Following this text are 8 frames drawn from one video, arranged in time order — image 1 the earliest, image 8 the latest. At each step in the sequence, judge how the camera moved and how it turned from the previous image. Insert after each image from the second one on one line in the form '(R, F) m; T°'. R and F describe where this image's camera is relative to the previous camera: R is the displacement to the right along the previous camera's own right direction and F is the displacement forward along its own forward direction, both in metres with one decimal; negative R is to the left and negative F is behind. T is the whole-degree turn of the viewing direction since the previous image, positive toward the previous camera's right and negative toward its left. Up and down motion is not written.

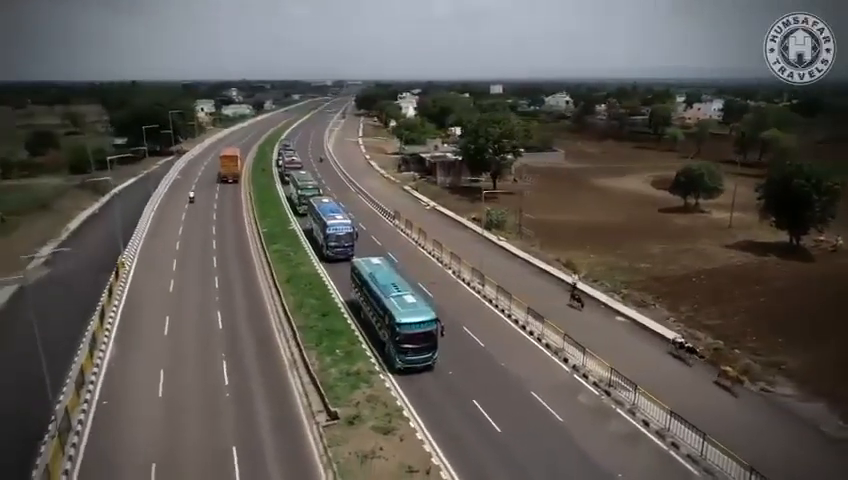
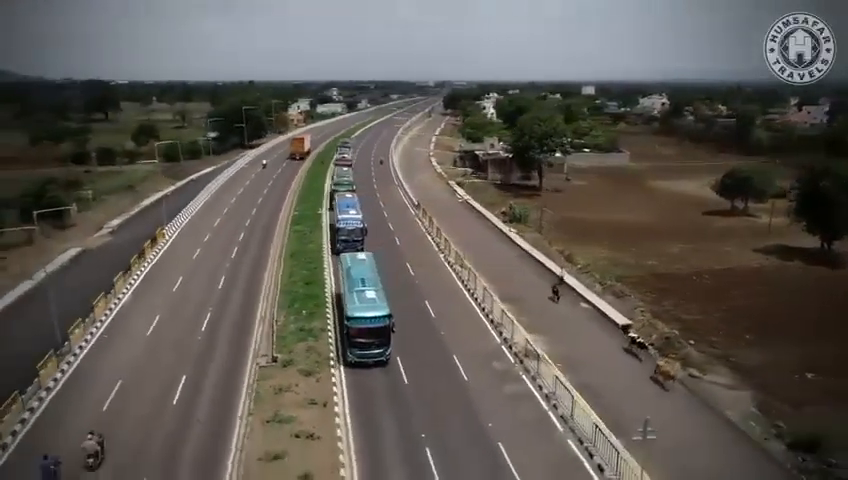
(+3.2, -1.2) m; -9°
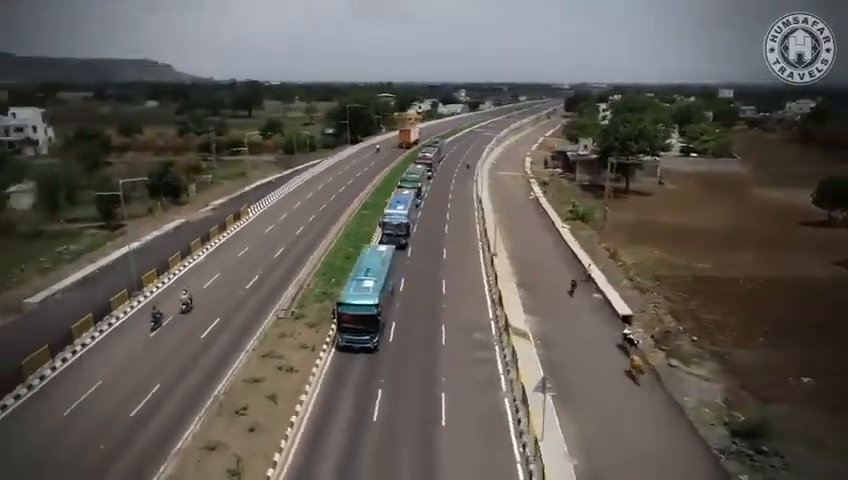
(+3.0, -1.3) m; -12°
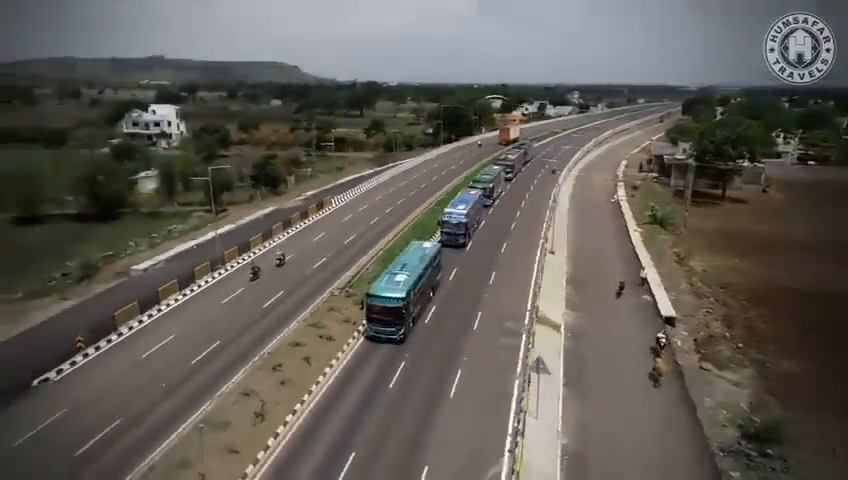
(+1.6, -0.8) m; -10°
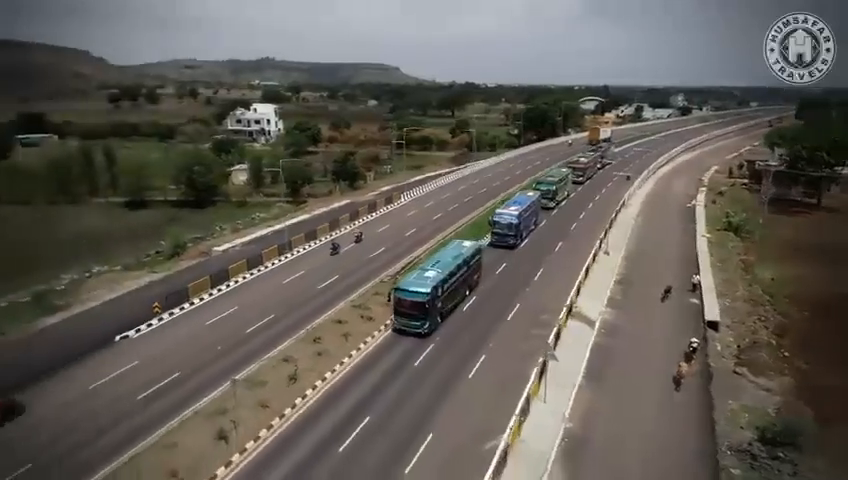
(+1.3, -0.7) m; -9°
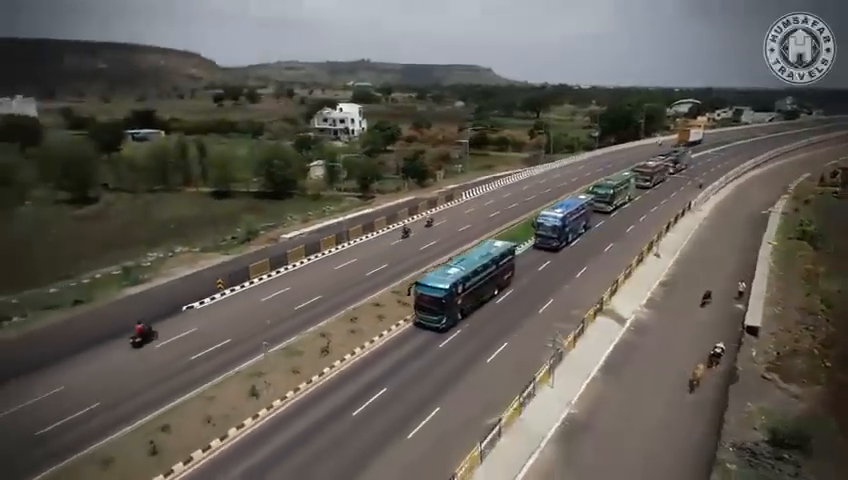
(+1.2, -0.7) m; -8°
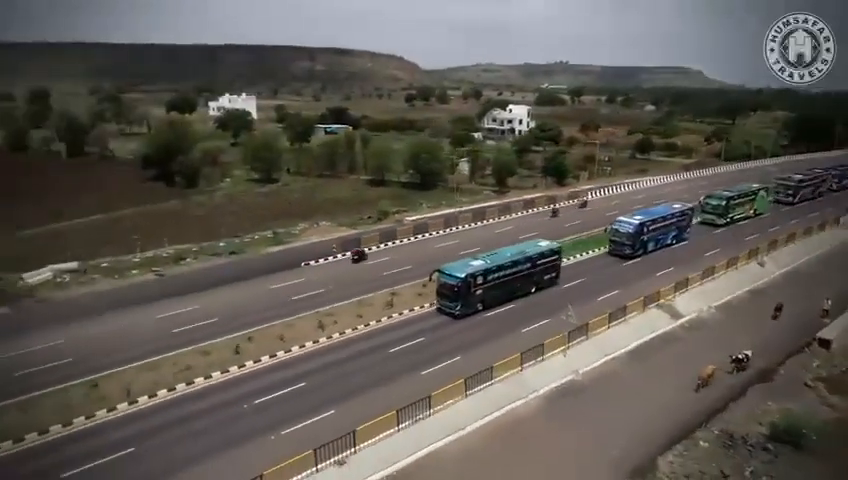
(+3.0, -1.6) m; -17°
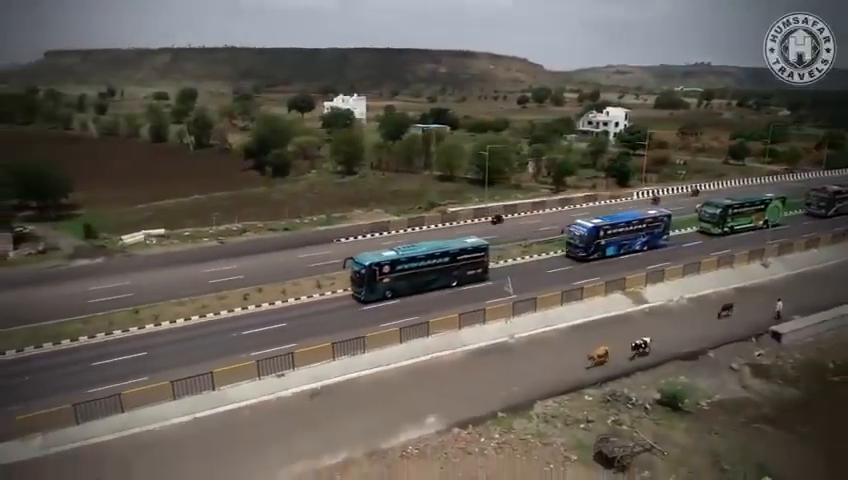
(+3.6, -2.0) m; -11°
